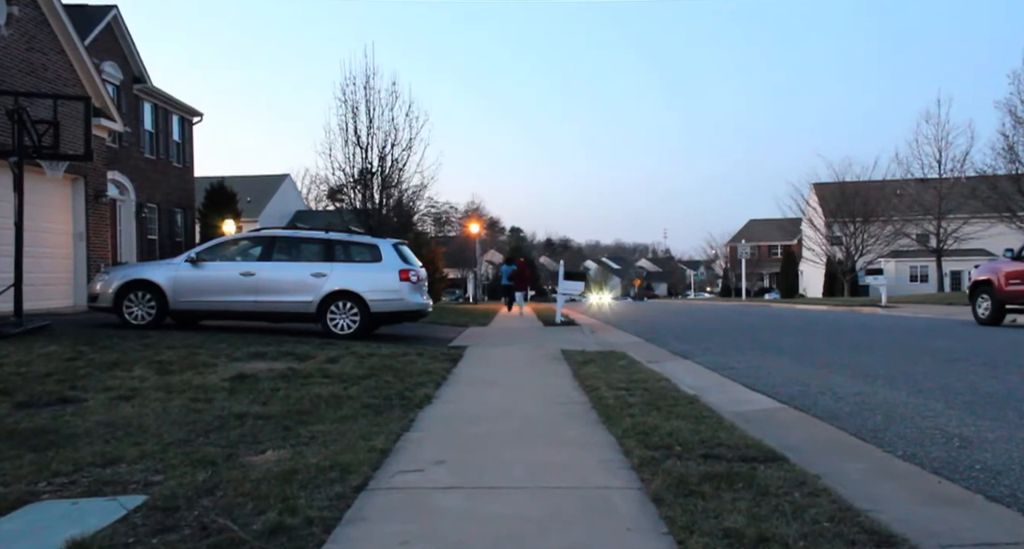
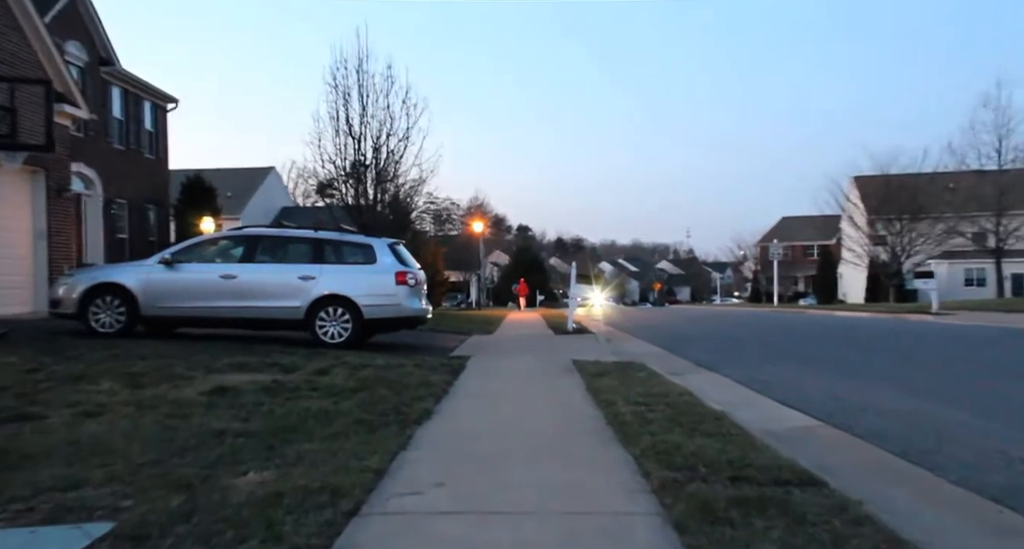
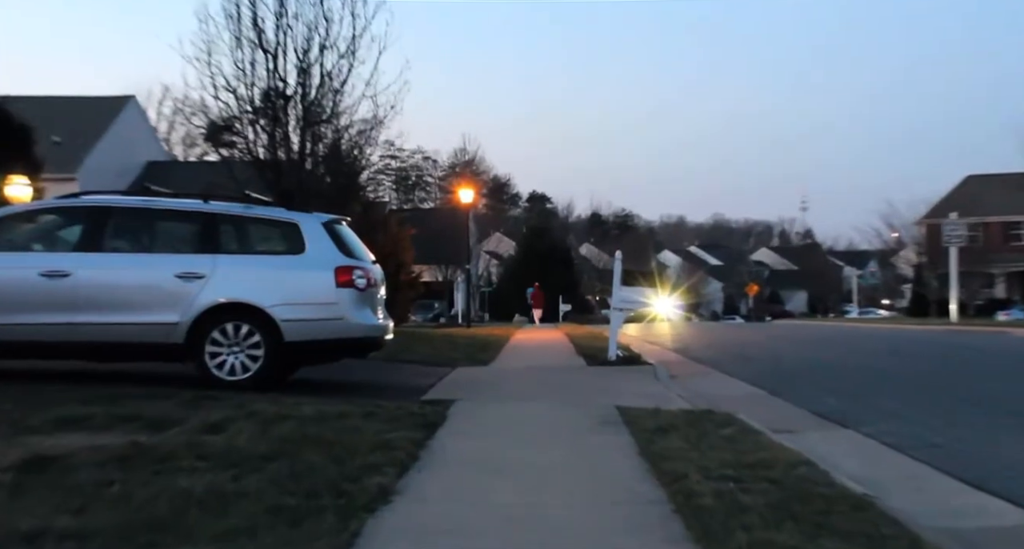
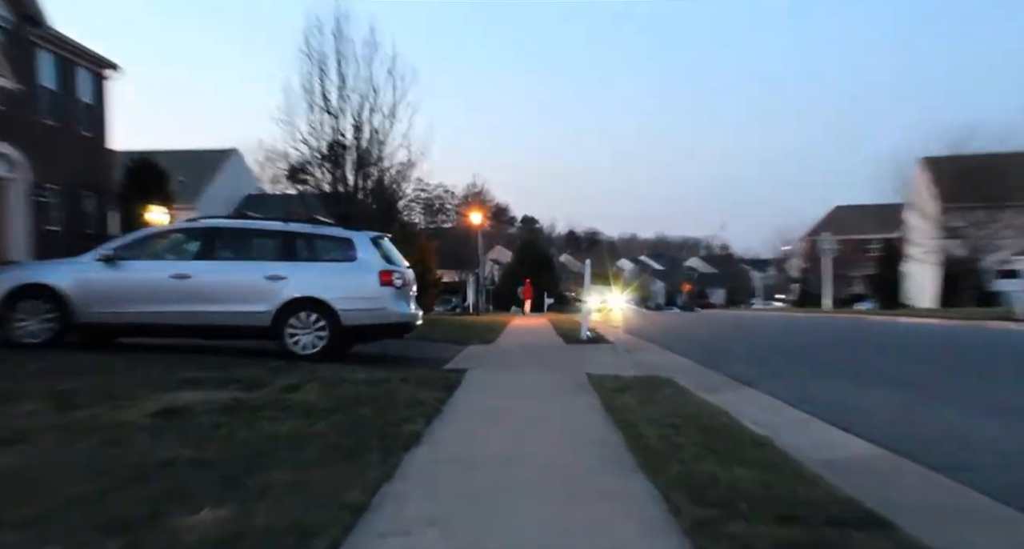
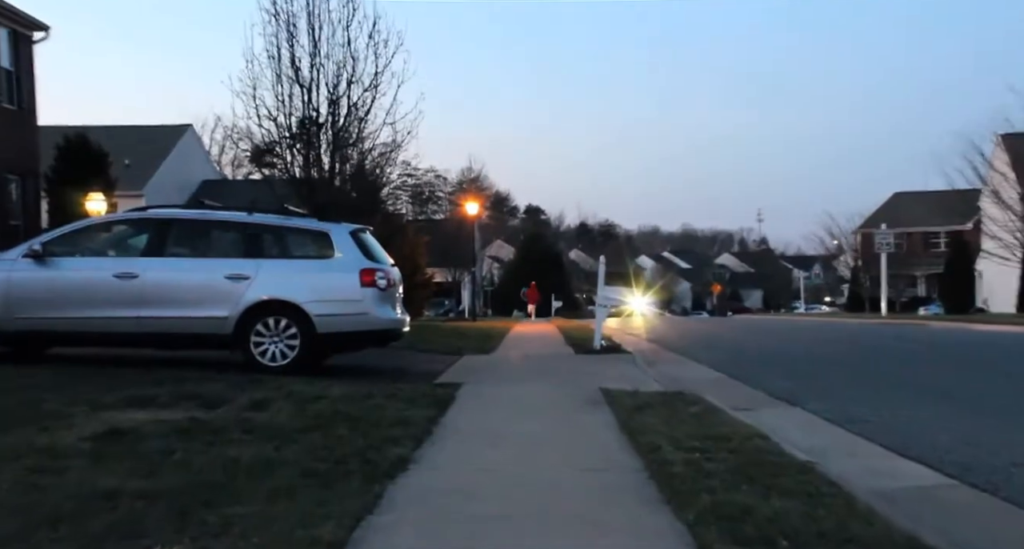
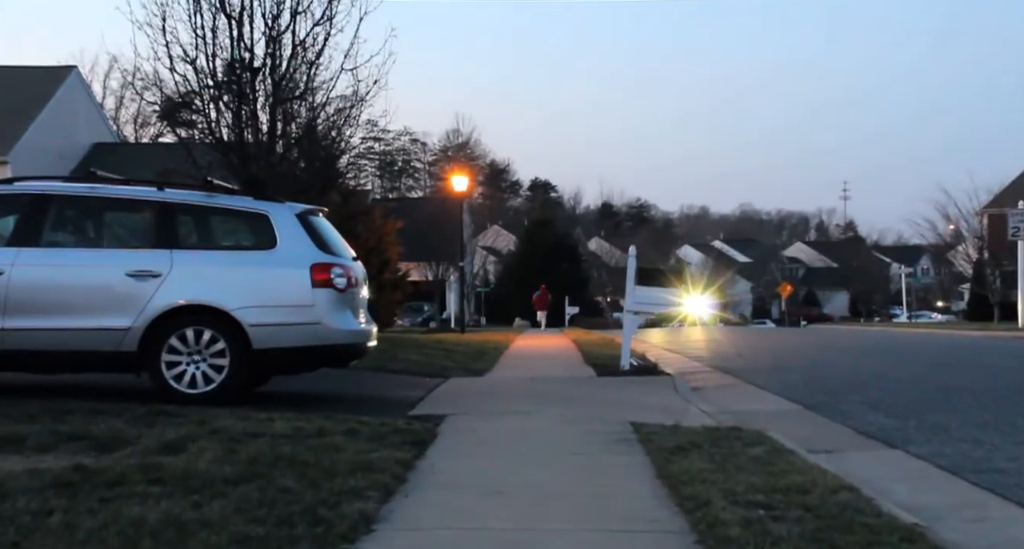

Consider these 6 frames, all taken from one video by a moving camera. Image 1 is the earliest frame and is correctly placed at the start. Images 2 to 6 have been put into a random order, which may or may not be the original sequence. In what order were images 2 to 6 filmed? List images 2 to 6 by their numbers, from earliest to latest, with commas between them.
2, 4, 5, 3, 6
